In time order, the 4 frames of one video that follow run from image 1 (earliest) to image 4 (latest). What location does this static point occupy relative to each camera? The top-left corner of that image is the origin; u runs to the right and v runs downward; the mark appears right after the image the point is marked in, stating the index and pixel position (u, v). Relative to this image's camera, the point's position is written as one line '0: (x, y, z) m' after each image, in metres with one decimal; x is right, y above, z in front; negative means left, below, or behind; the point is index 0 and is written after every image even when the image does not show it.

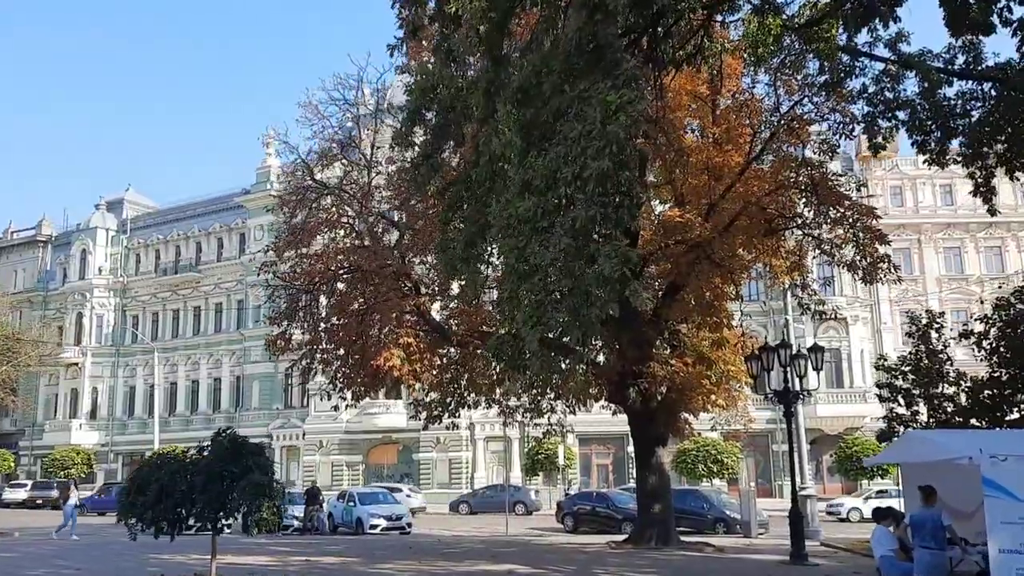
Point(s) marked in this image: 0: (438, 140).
0: (-1.2, +2.4, +14.2) m
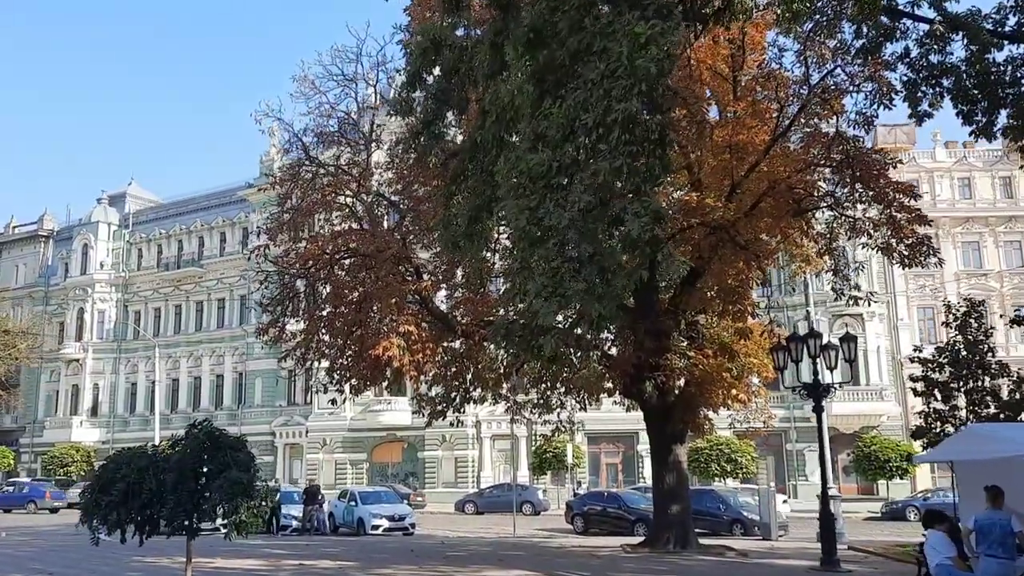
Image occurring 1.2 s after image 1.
0: (-1.0, +2.6, +13.1) m
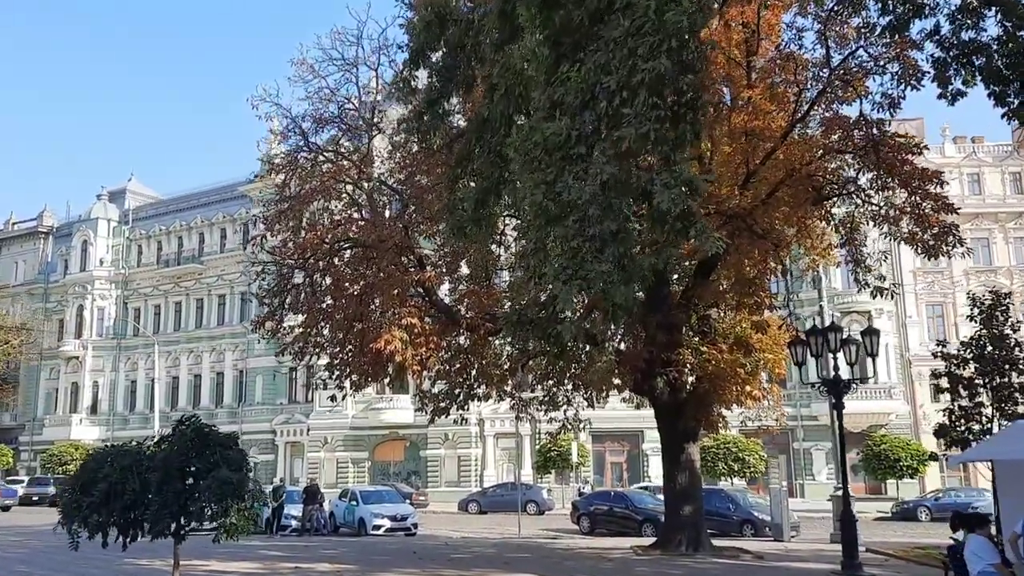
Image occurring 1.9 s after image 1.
0: (-0.9, +2.8, +12.4) m
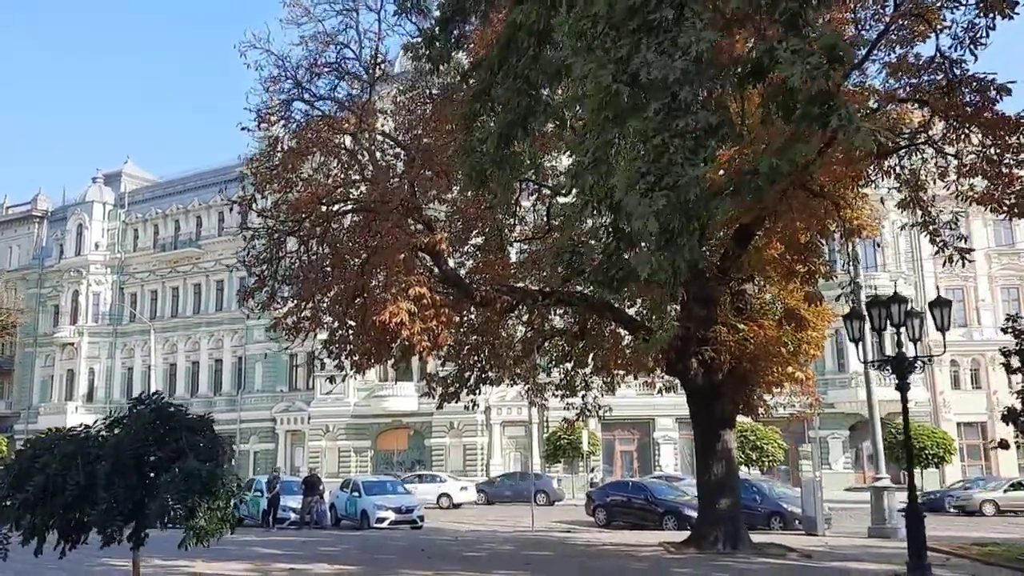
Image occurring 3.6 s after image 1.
0: (-0.6, +3.2, +10.6) m
